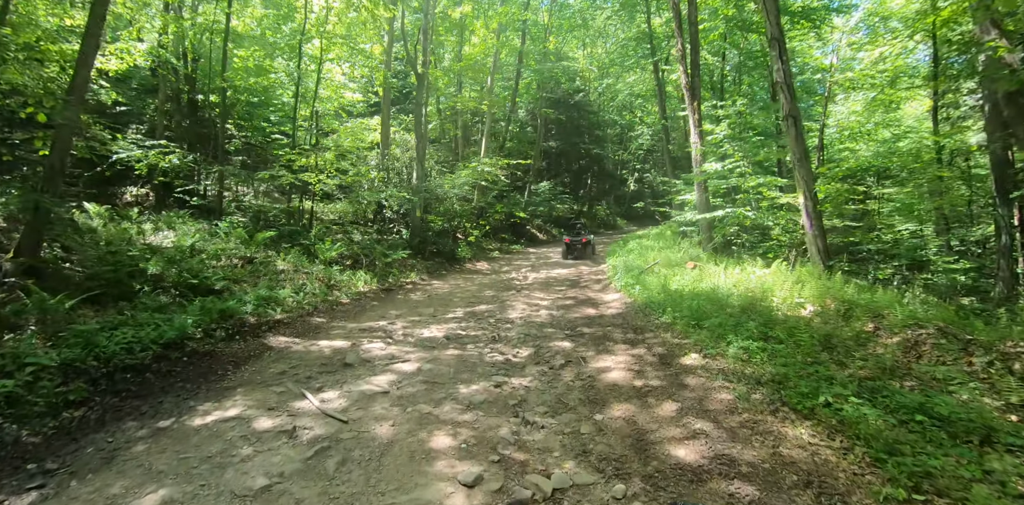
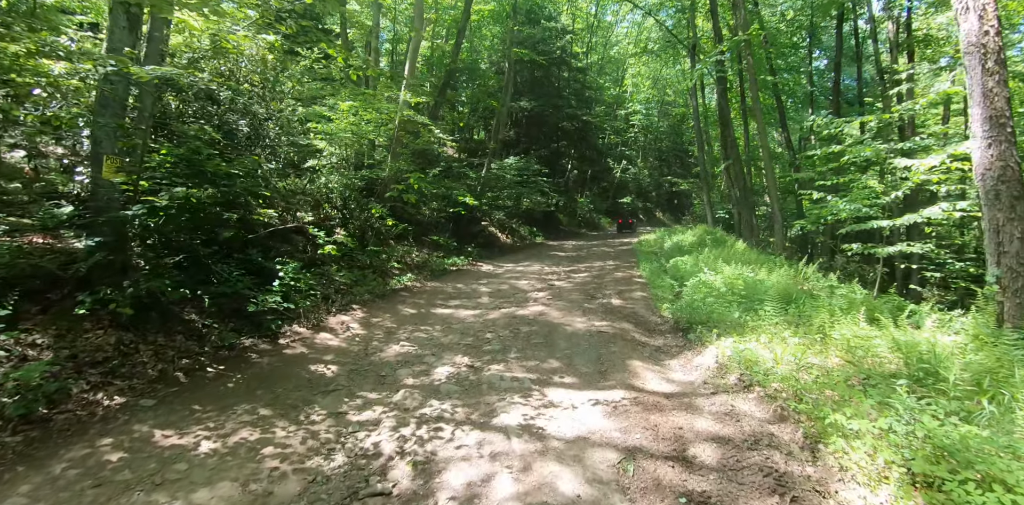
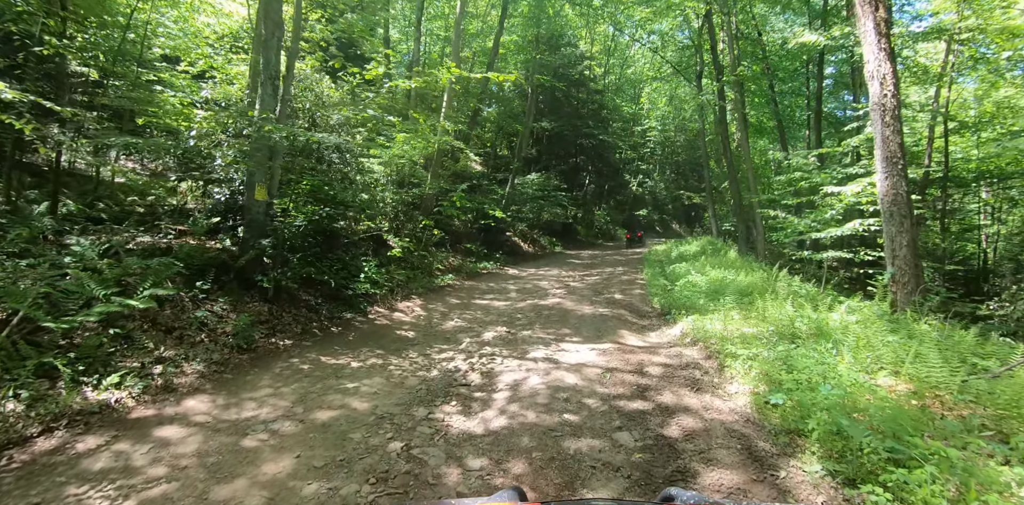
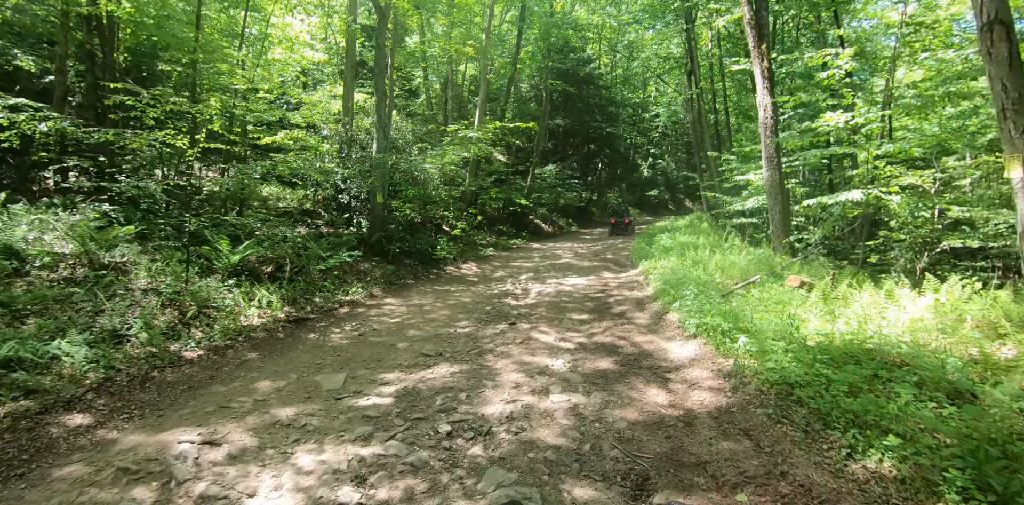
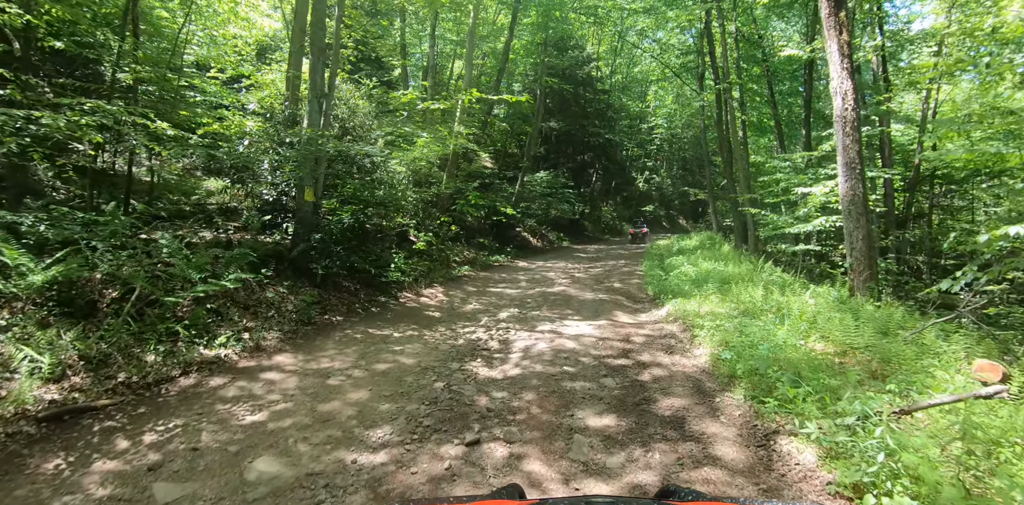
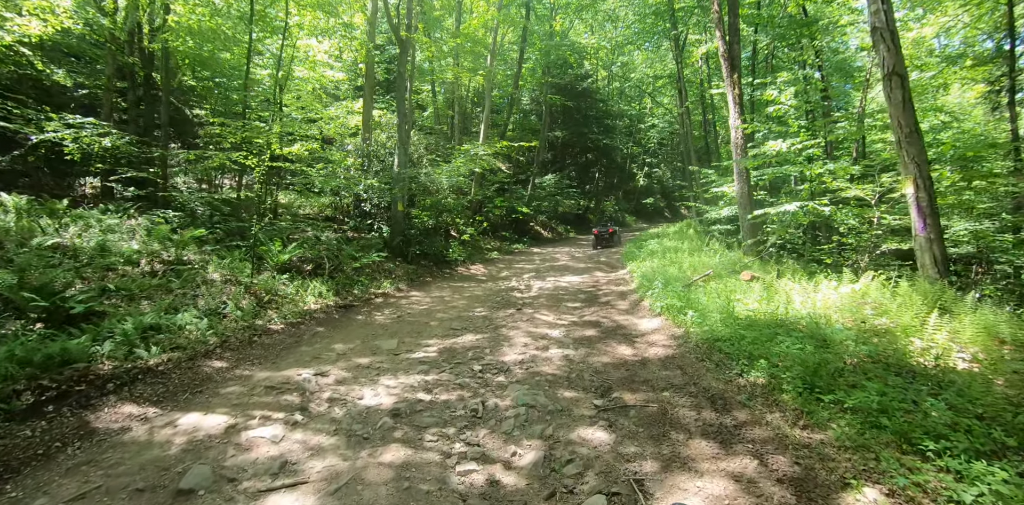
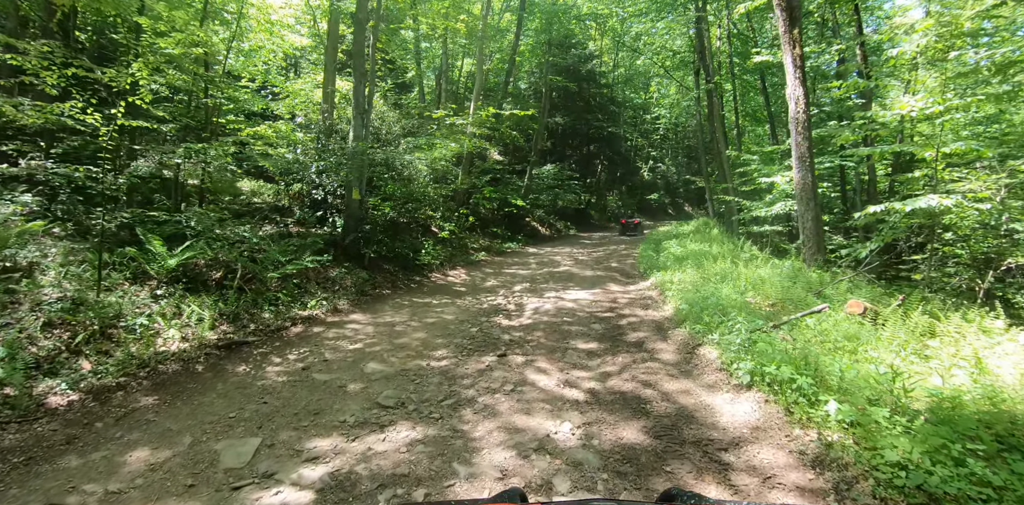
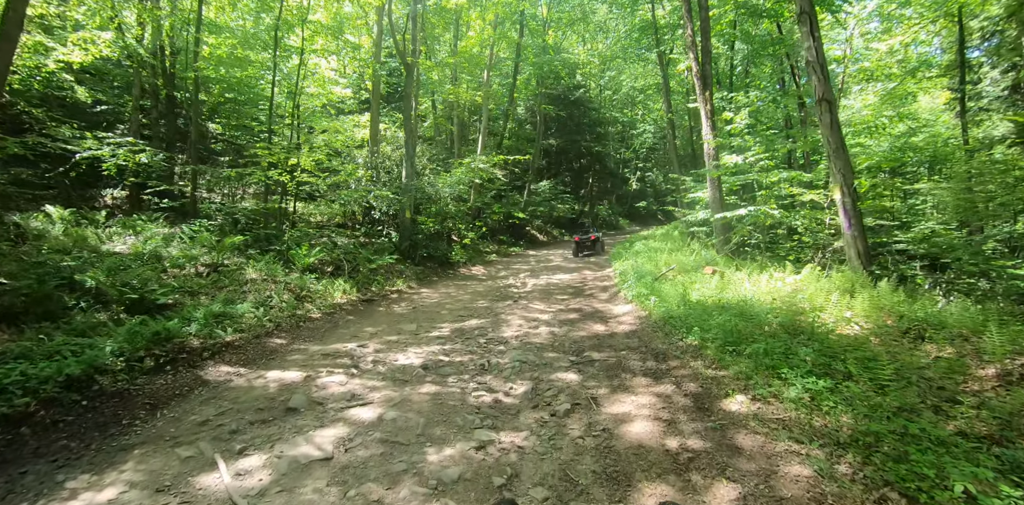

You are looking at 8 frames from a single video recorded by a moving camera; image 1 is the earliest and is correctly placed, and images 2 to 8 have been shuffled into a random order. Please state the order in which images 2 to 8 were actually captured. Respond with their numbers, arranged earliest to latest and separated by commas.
8, 6, 4, 7, 5, 3, 2
